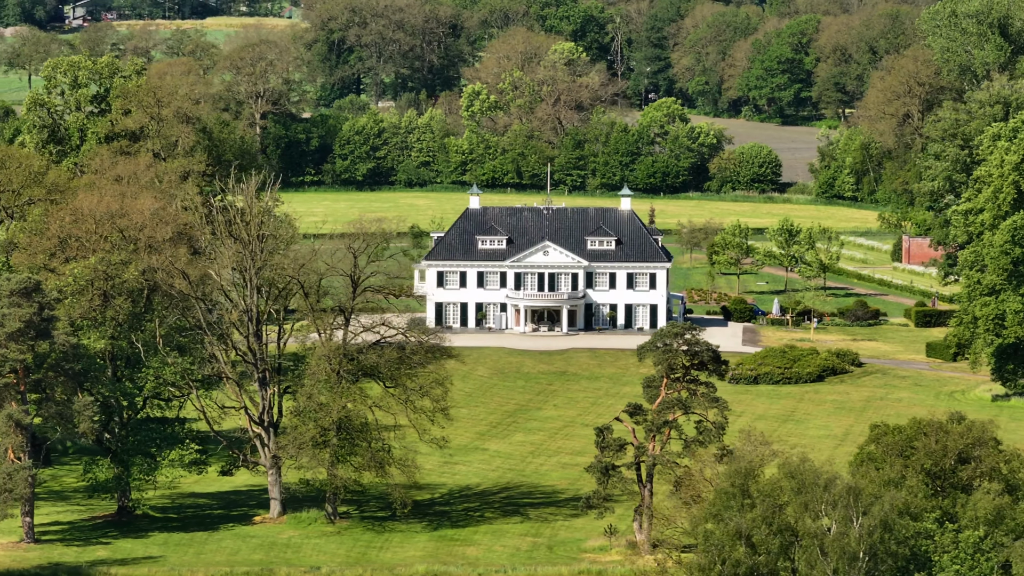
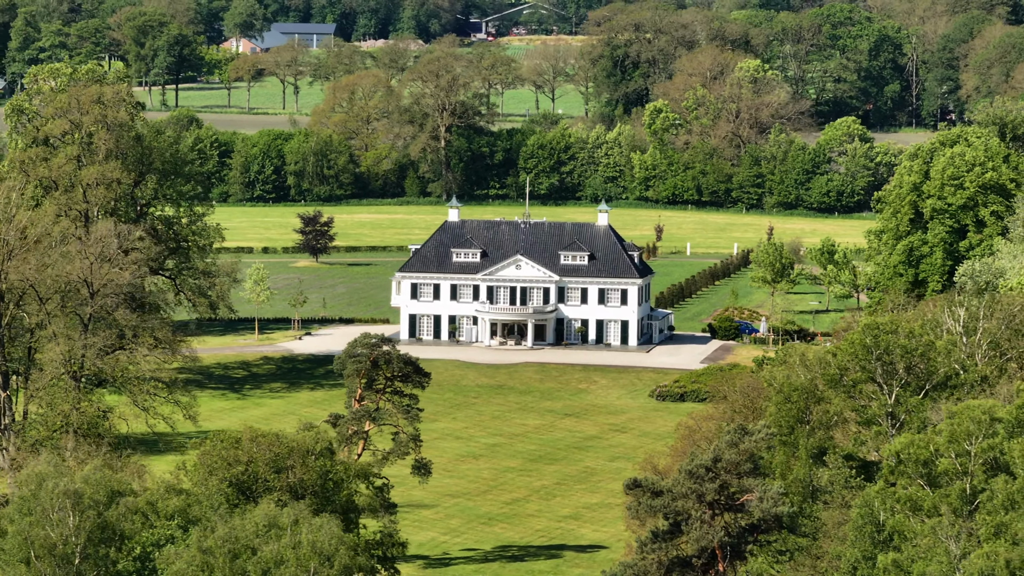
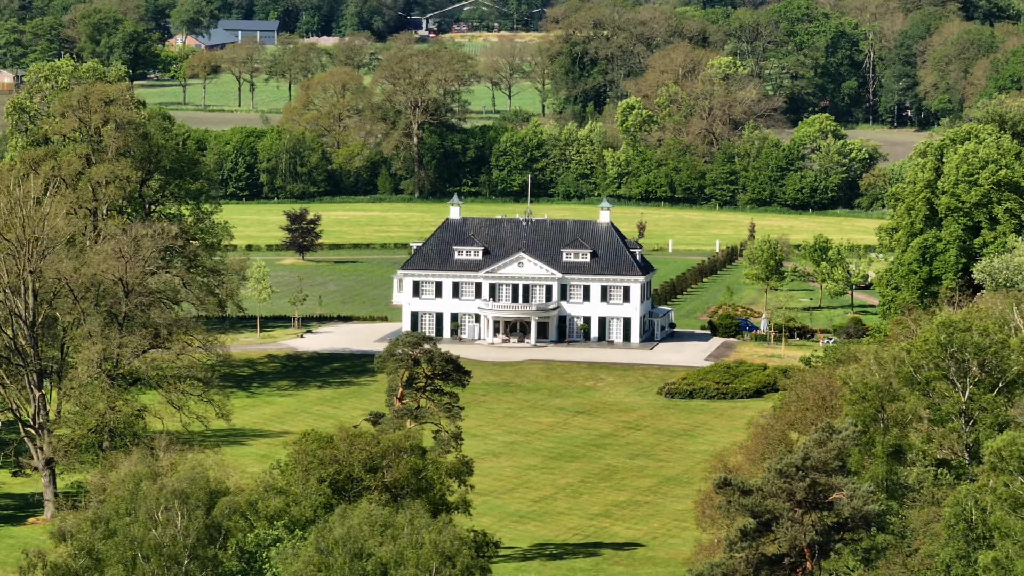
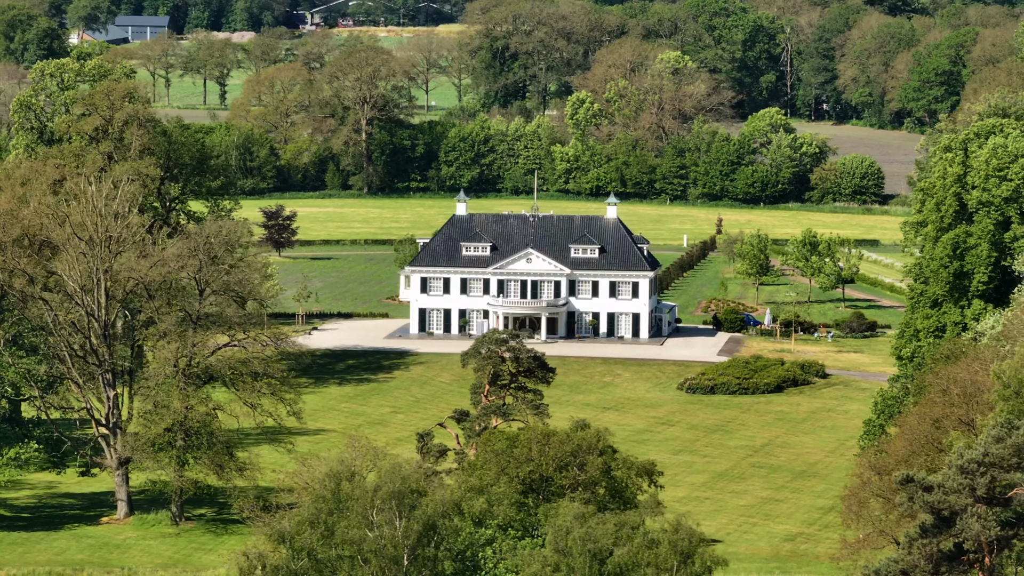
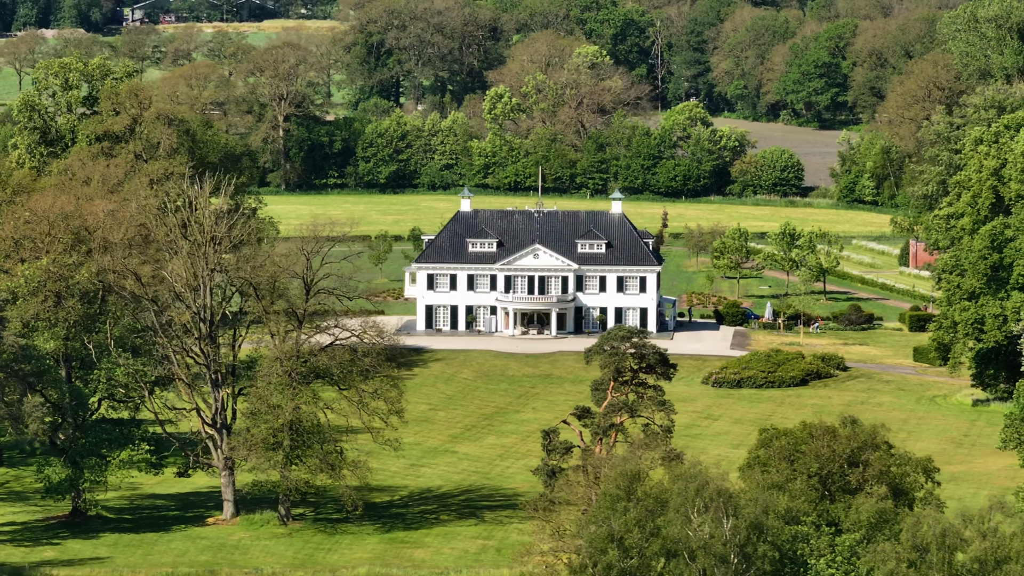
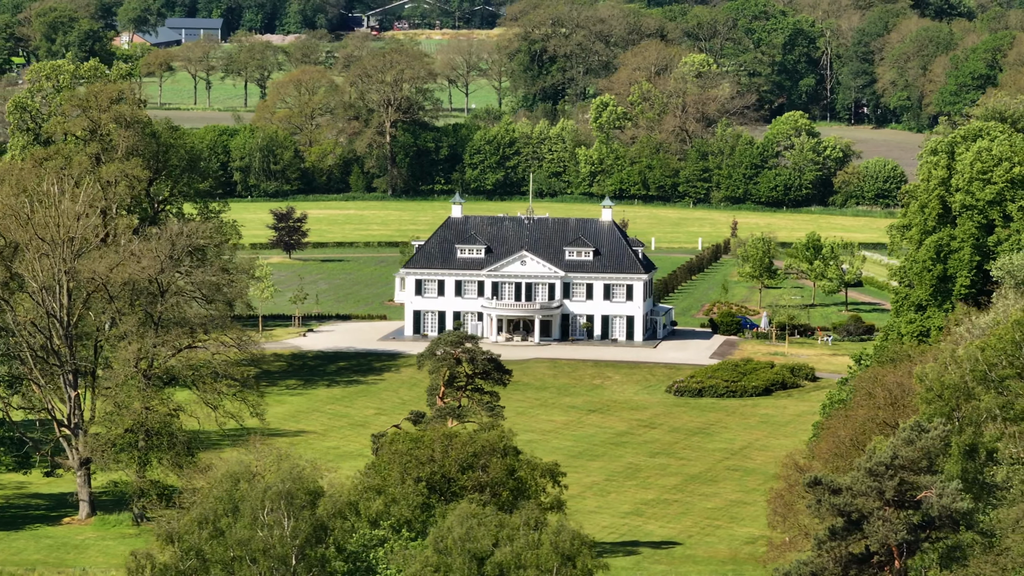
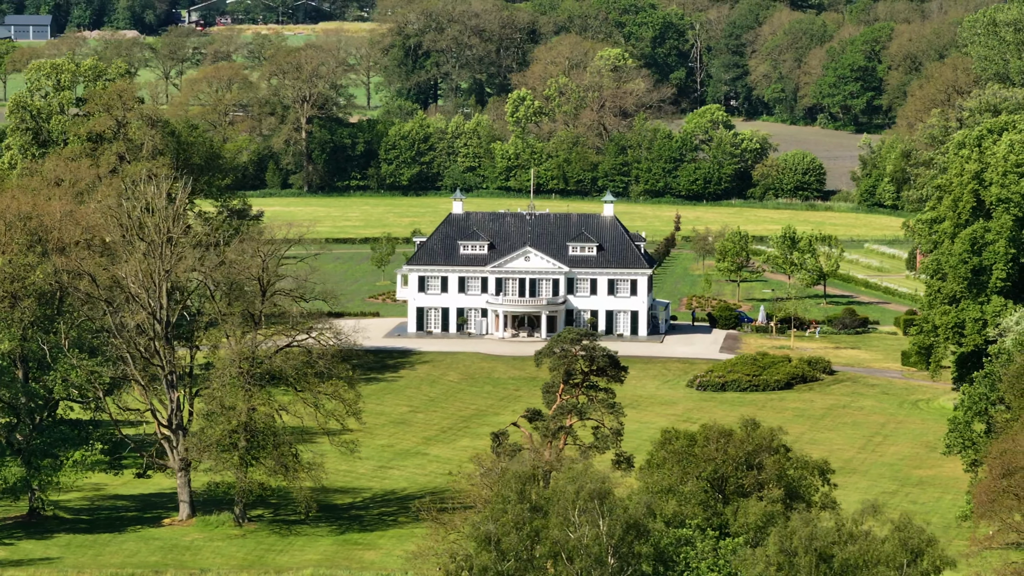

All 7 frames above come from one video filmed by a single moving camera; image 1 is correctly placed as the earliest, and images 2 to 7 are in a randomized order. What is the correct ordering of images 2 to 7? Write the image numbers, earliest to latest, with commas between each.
5, 7, 4, 6, 3, 2
